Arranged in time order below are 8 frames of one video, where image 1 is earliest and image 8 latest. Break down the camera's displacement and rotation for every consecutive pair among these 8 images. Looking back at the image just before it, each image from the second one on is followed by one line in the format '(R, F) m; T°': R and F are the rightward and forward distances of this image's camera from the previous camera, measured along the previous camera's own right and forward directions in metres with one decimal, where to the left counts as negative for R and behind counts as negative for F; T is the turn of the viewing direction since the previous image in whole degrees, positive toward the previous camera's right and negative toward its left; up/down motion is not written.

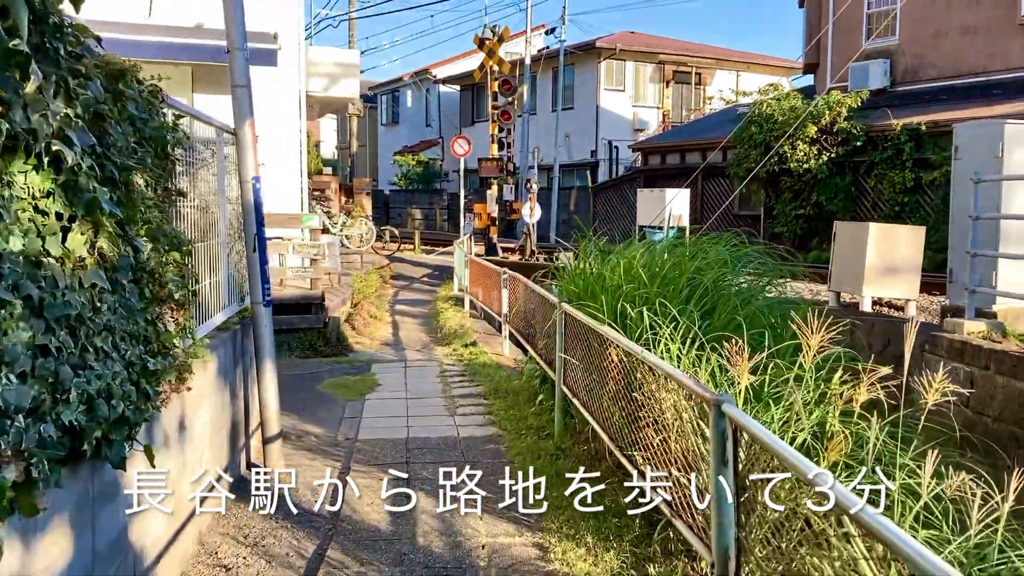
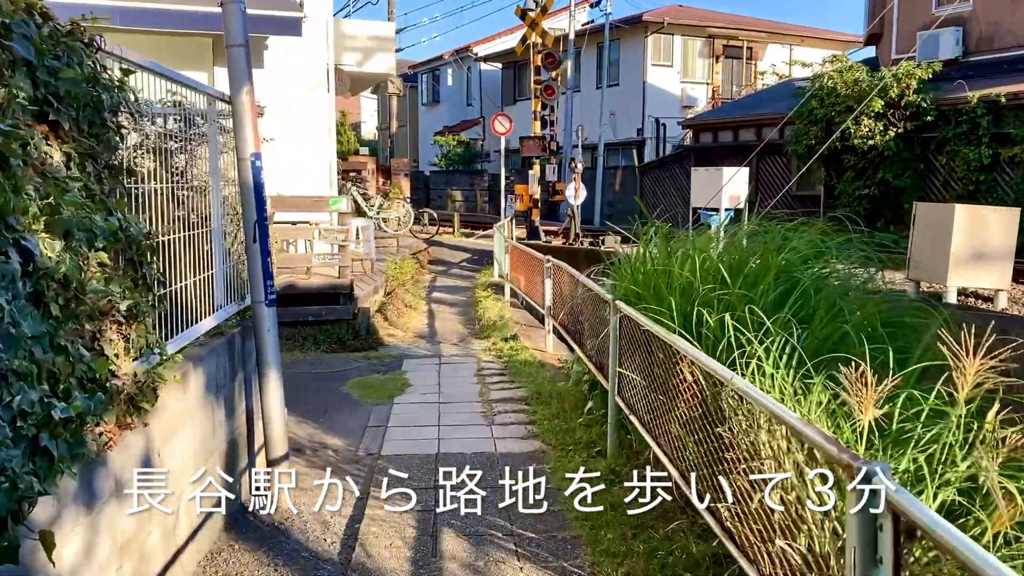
(0.0, +0.7) m; -3°
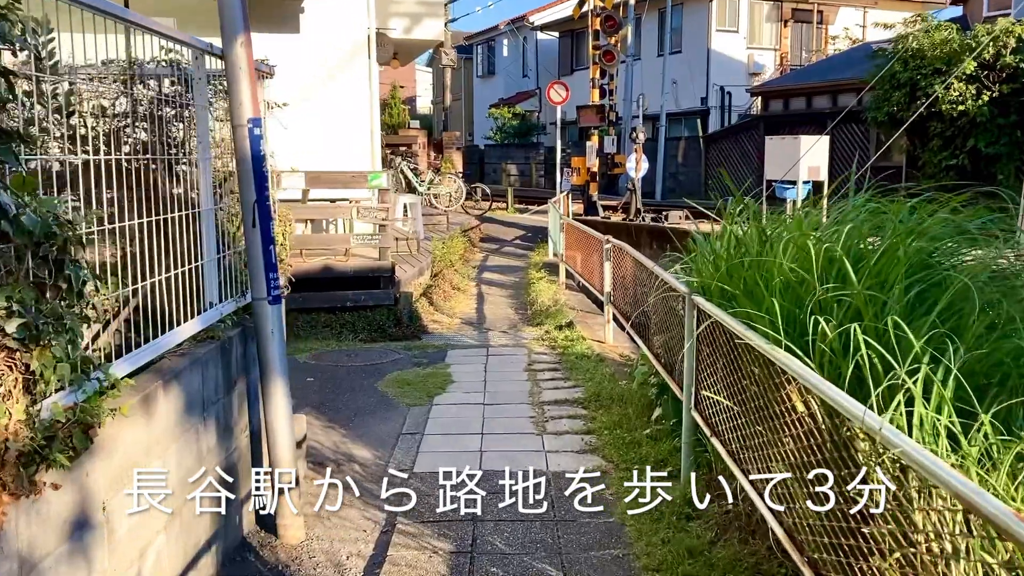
(0.0, +0.7) m; -4°
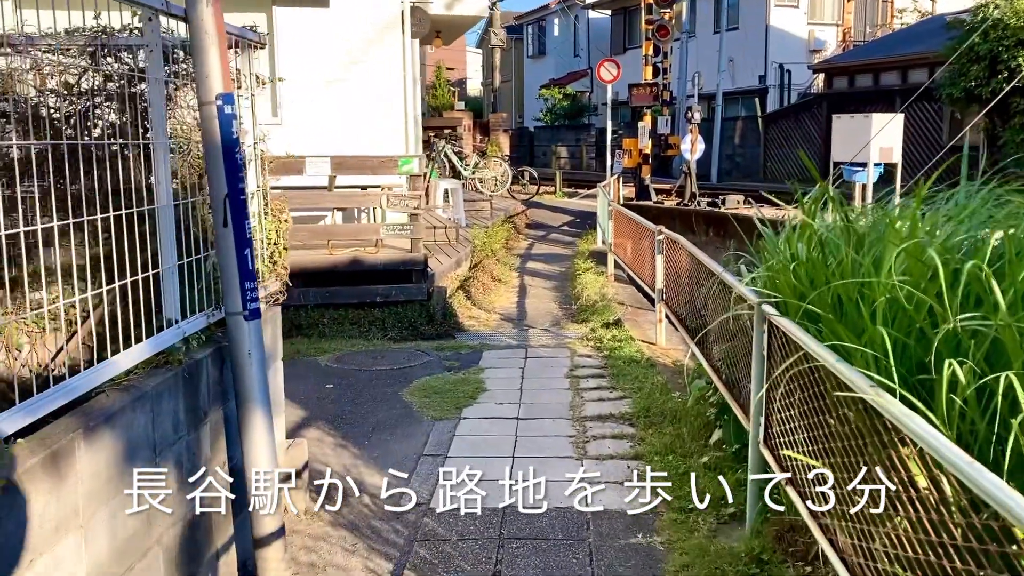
(+0.1, +0.6) m; -3°
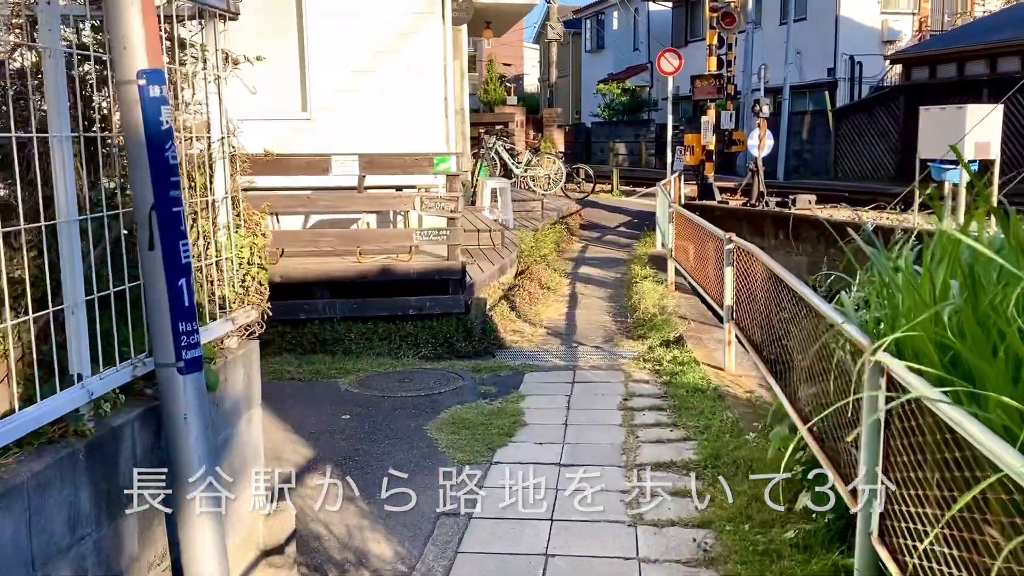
(+0.1, +0.7) m; -4°
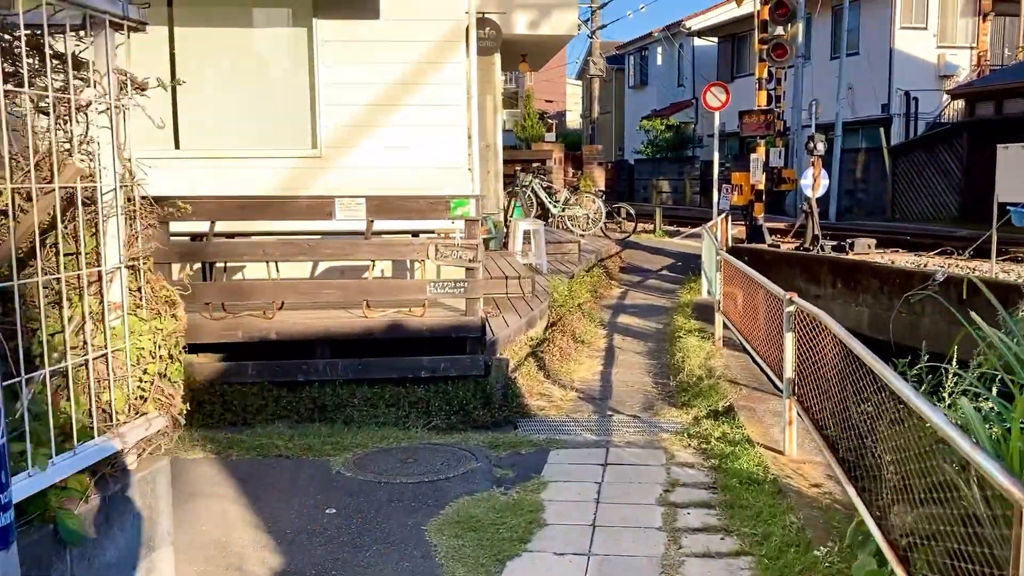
(+0.1, +0.7) m; -3°
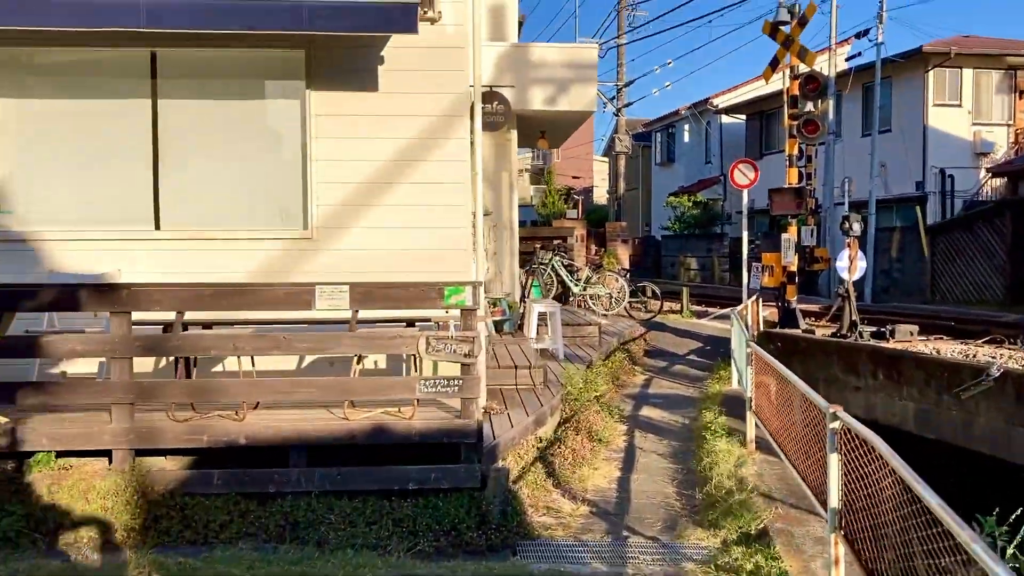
(+0.1, +0.6) m; -2°
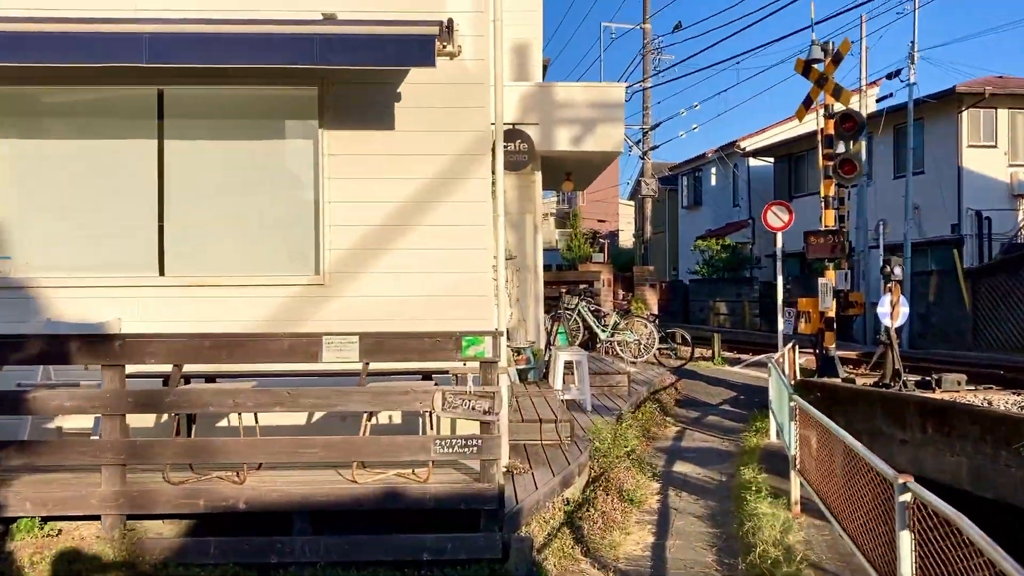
(0.0, +0.4) m; -2°
